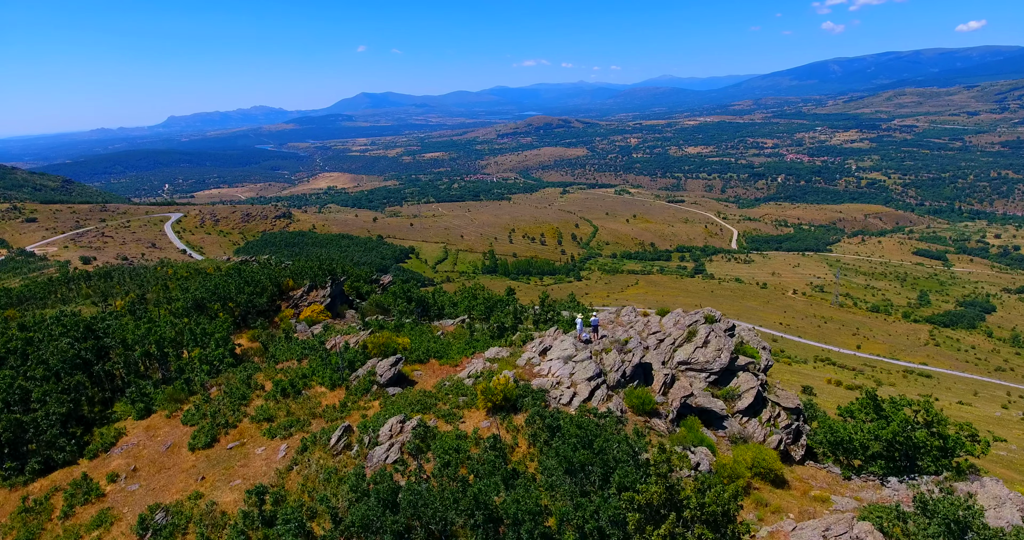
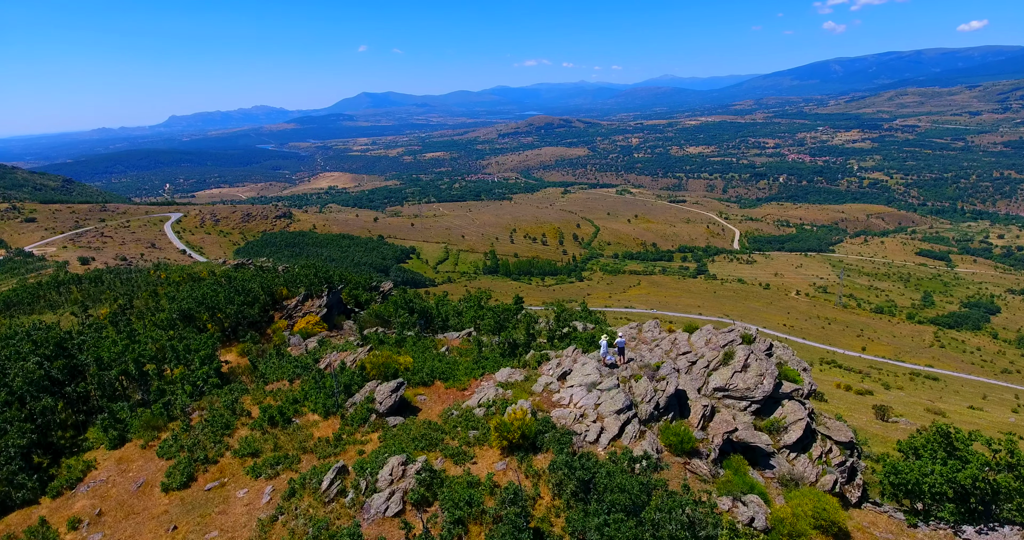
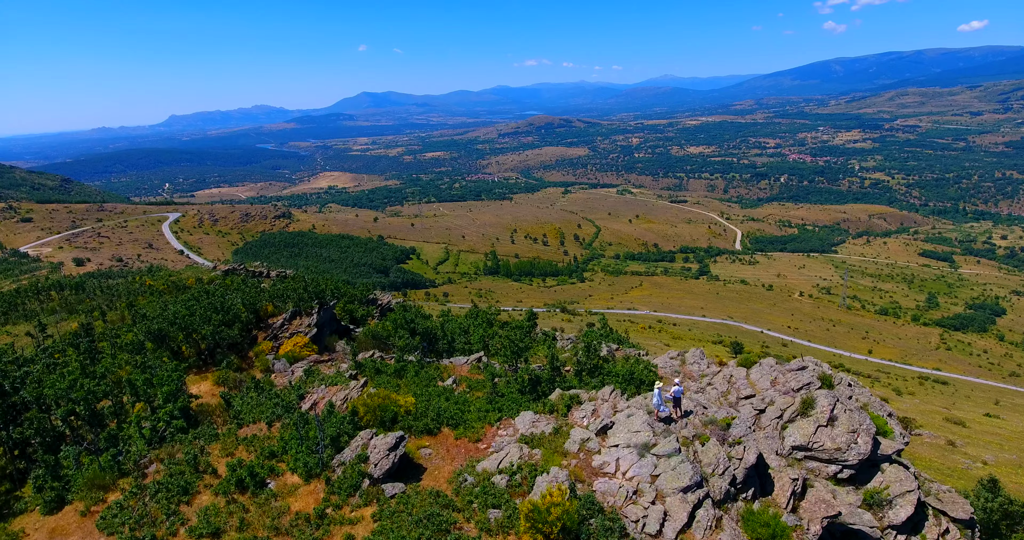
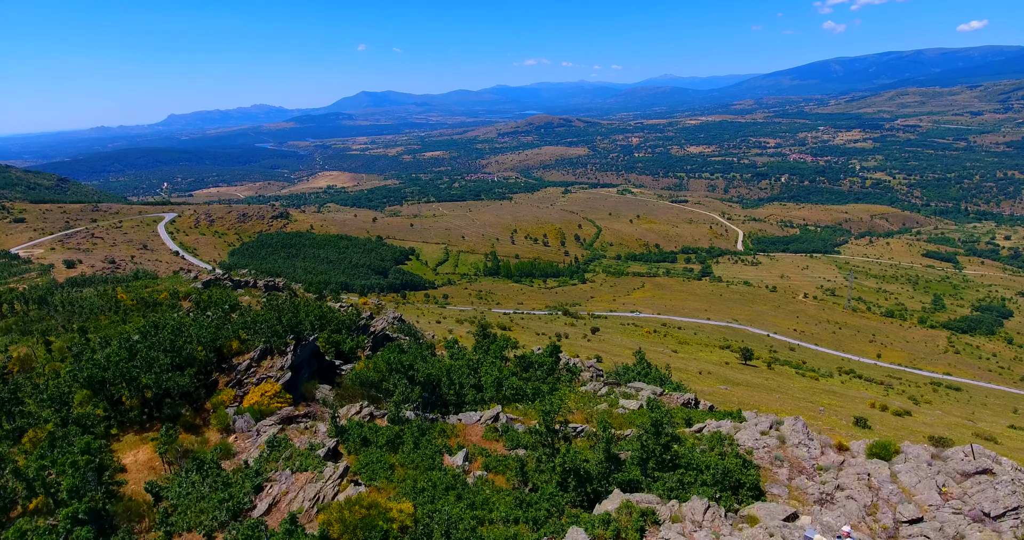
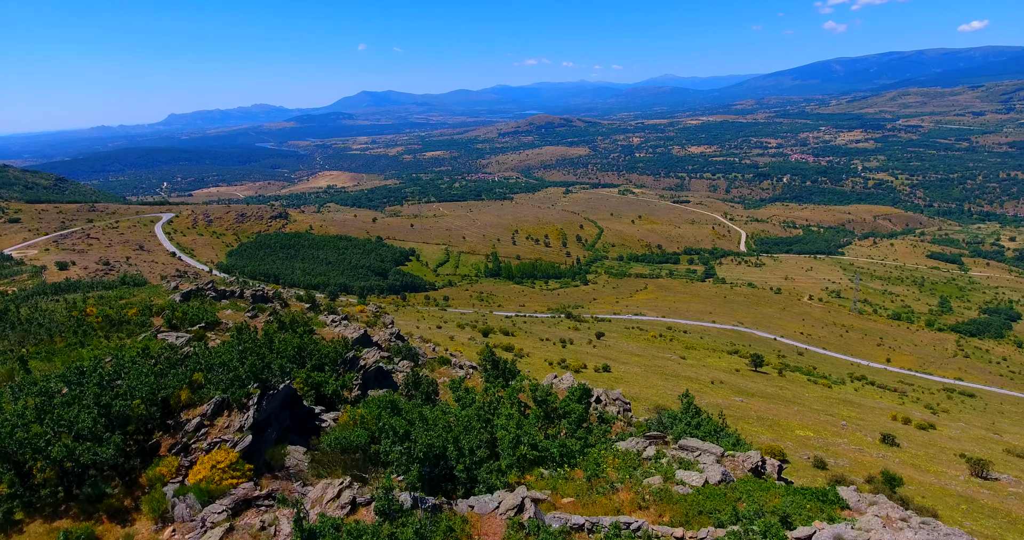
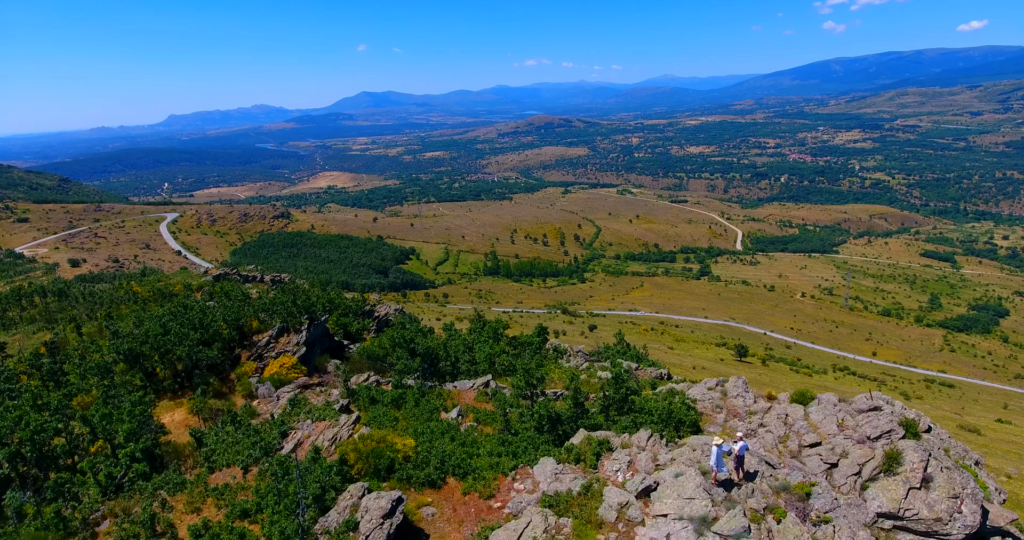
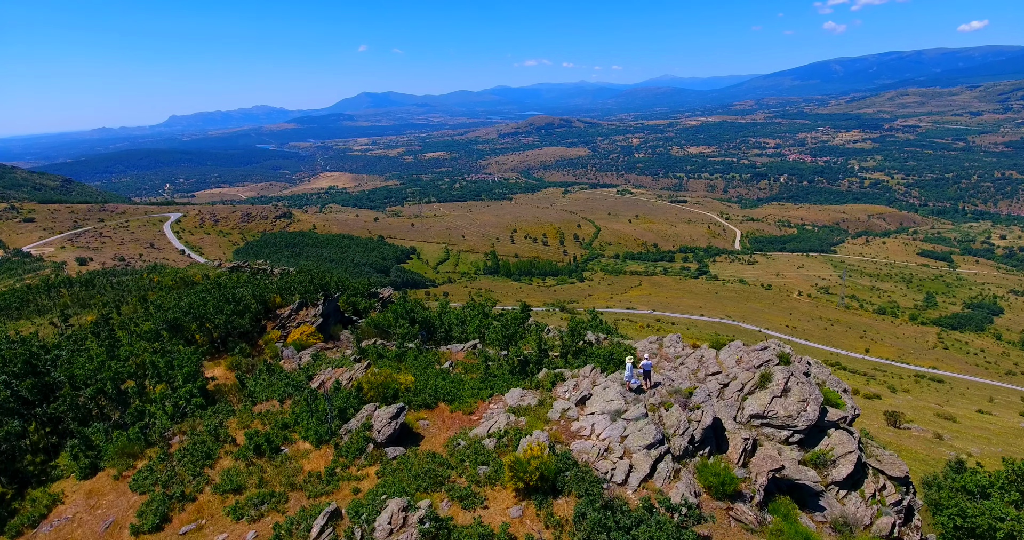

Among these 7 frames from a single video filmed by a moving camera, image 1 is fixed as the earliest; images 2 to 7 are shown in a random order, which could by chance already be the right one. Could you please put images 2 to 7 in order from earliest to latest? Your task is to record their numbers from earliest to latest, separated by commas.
2, 7, 3, 6, 4, 5
